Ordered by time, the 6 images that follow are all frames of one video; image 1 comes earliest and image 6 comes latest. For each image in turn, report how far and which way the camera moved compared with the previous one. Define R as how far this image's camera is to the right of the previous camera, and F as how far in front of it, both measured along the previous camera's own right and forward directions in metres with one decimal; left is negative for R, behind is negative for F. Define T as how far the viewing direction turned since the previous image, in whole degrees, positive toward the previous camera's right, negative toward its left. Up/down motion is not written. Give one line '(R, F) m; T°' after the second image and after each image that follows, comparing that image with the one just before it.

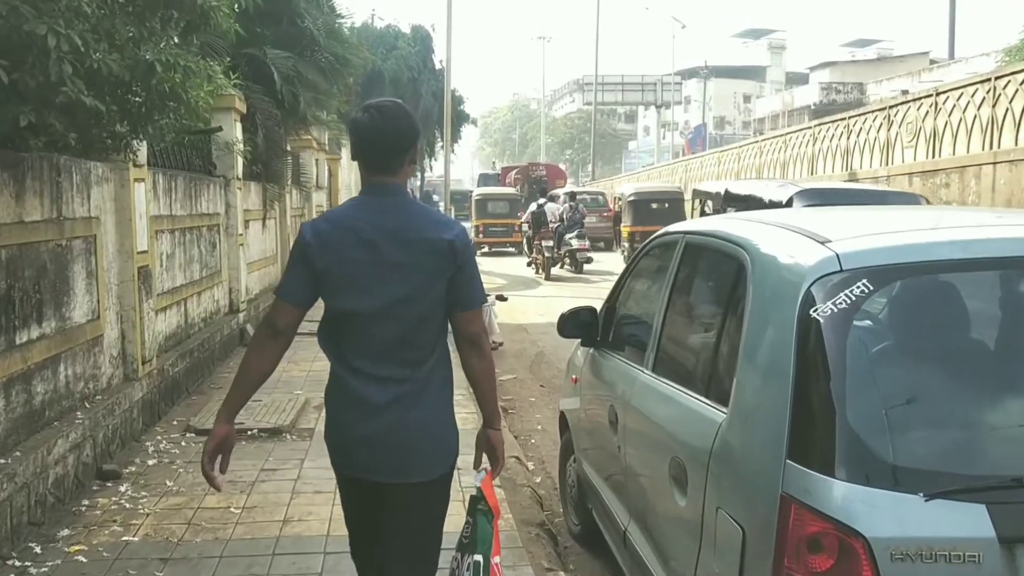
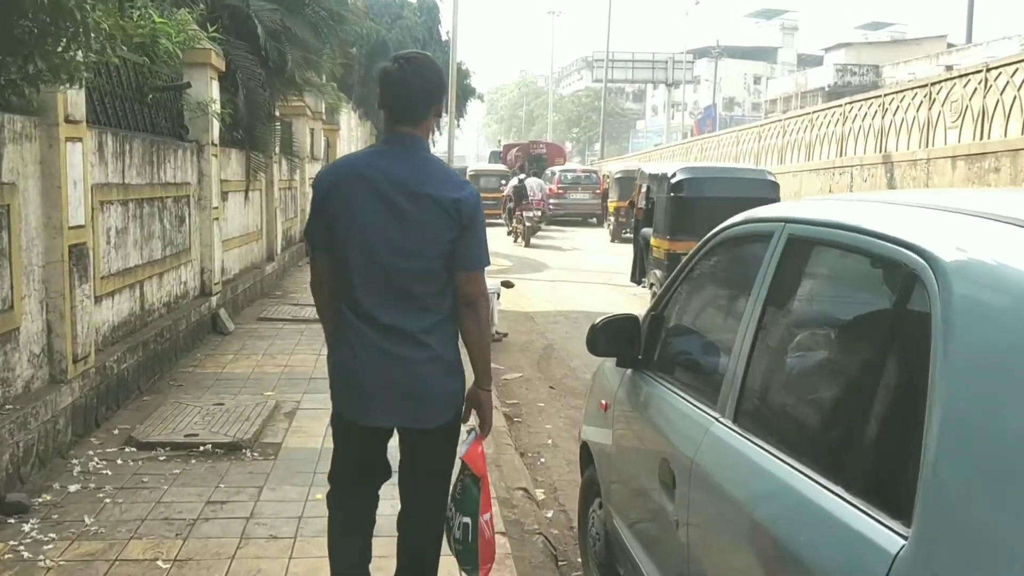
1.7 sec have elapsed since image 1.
(0.0, +1.0) m; 0°
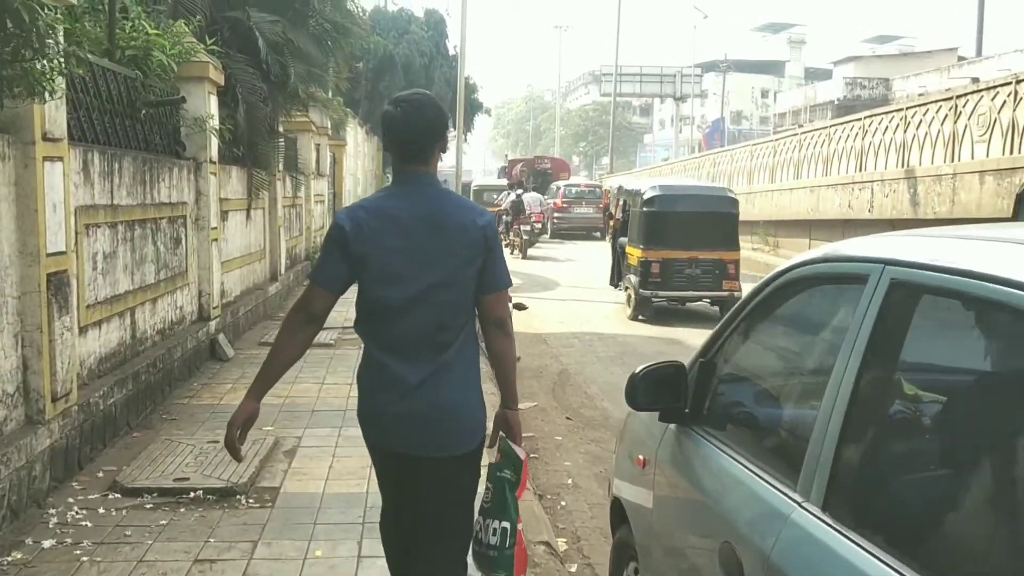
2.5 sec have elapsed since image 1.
(-0.1, +0.4) m; 0°
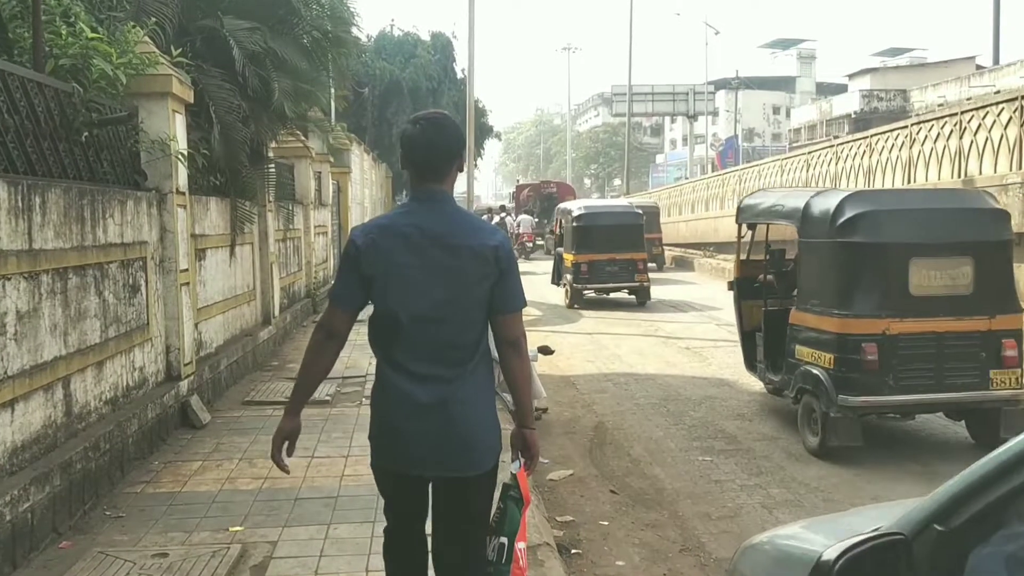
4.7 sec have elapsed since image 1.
(-0.1, +1.3) m; -1°
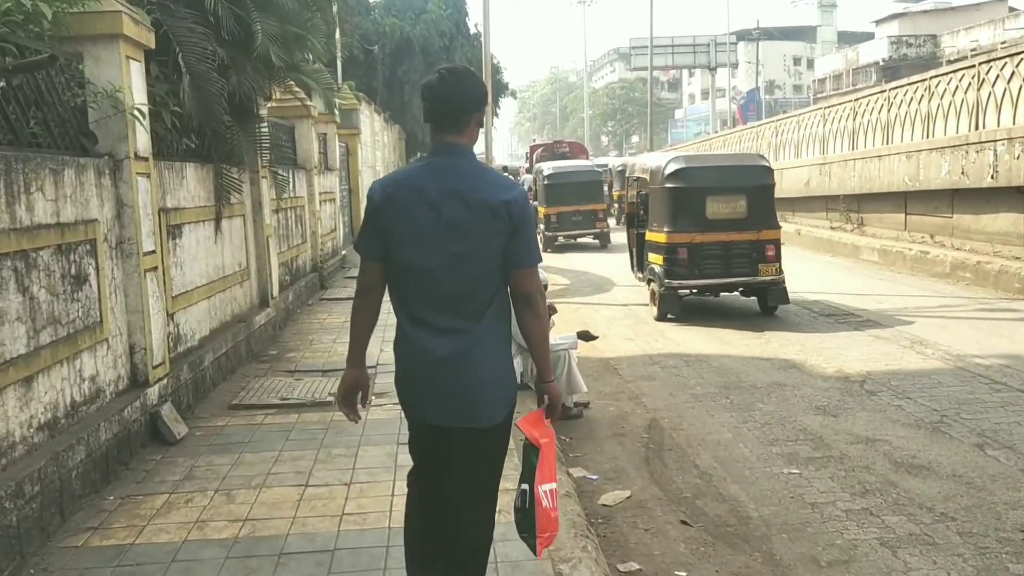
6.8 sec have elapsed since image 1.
(-0.1, +1.2) m; -1°
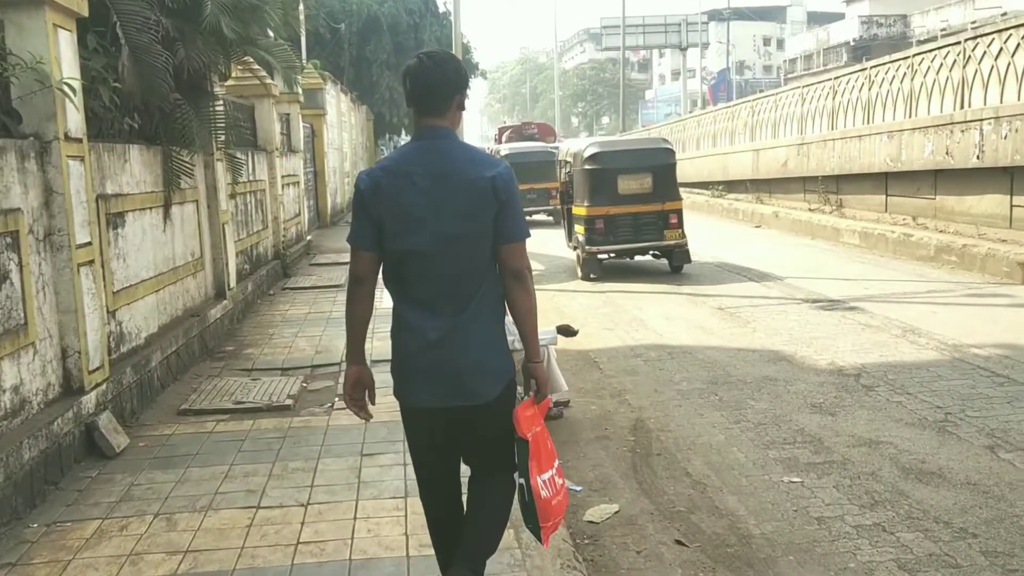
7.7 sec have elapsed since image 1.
(0.0, +0.5) m; +2°
